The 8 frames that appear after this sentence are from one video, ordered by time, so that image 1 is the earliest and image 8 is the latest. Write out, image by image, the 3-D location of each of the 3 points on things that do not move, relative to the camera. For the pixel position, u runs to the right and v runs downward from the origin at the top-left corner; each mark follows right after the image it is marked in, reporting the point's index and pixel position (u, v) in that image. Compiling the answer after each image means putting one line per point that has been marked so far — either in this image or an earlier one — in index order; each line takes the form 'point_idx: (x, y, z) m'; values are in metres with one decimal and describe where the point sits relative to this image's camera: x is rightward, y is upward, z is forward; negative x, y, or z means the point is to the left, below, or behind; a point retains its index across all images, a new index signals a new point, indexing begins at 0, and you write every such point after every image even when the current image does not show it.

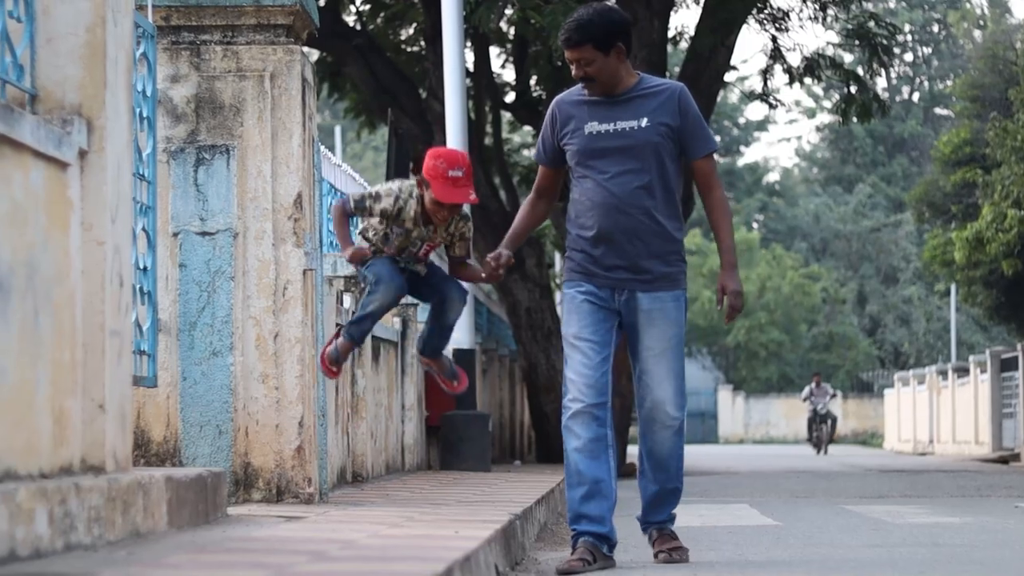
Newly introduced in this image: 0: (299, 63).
0: (-0.5, +0.6, +7.8) m
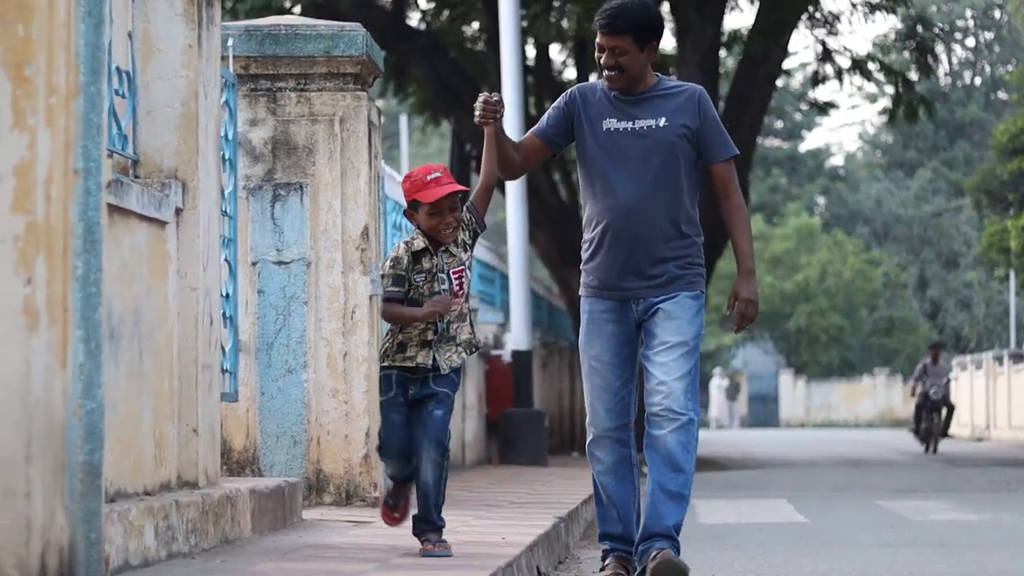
0: (-0.4, +0.5, +8.6) m
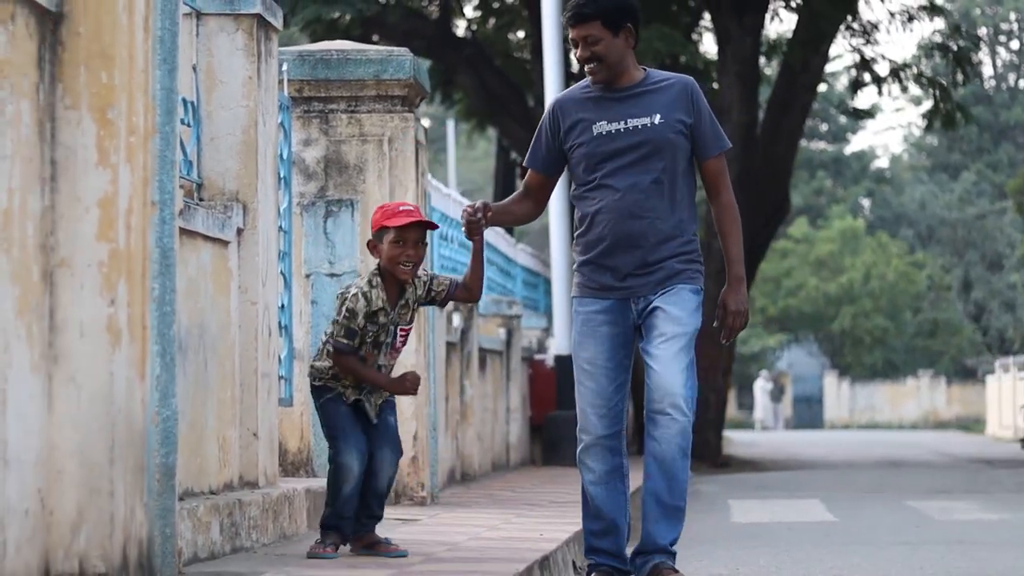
0: (-0.3, +0.5, +9.1) m
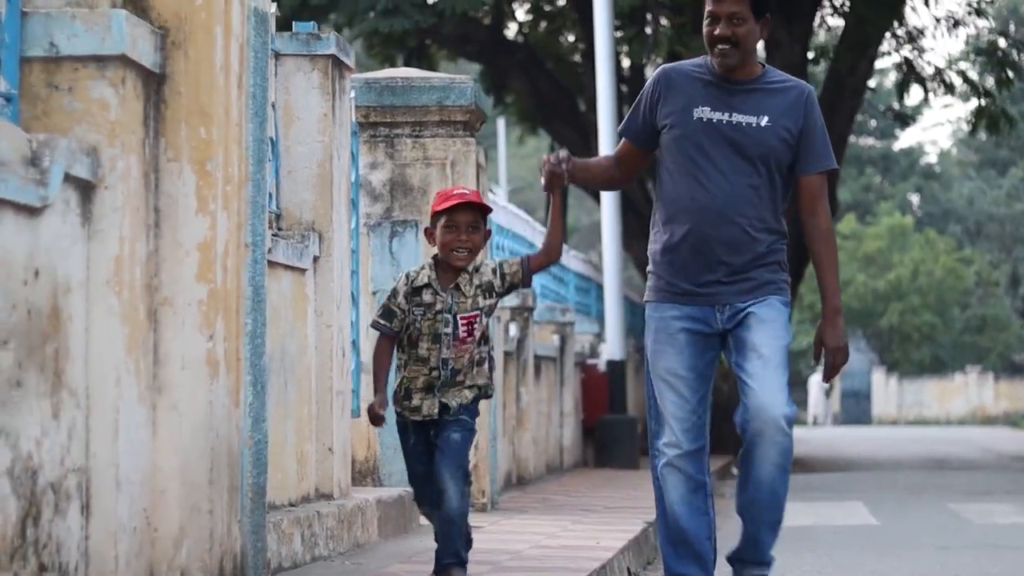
0: (-0.1, +0.4, +9.5) m
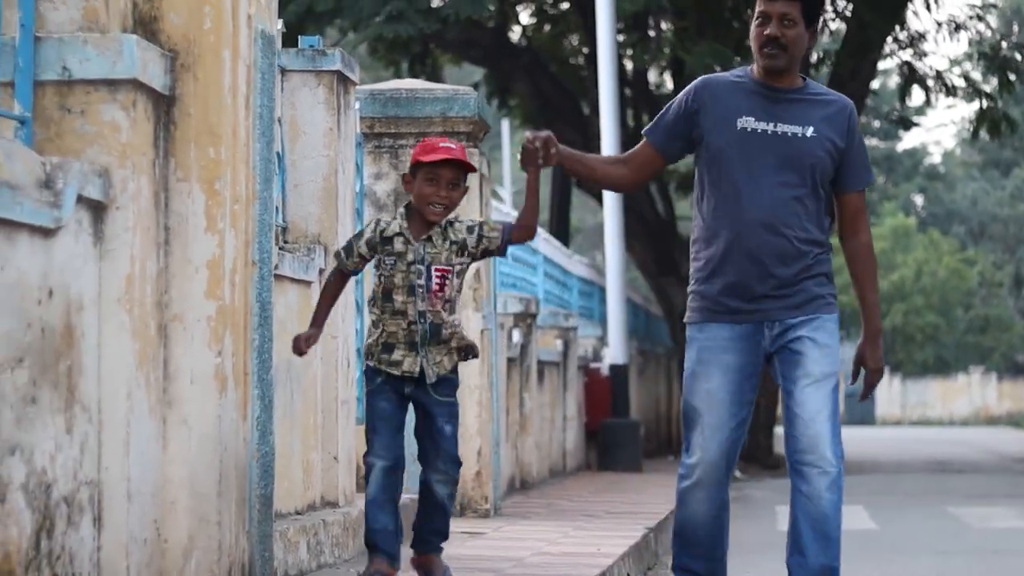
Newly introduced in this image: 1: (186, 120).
0: (-0.1, +0.4, +9.7) m
1: (-0.6, +0.3, +5.2) m
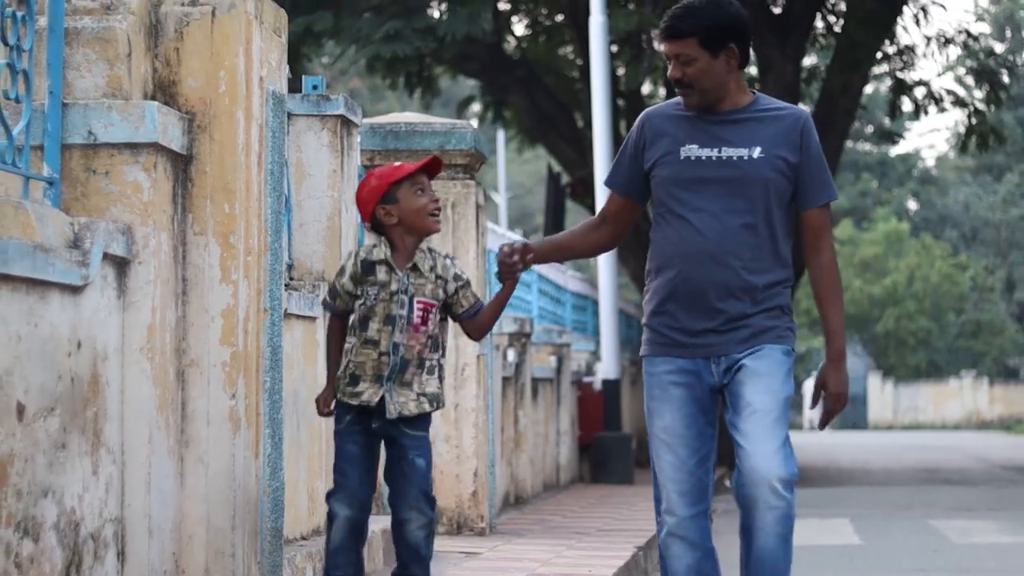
0: (-0.1, +0.3, +10.0) m
1: (-0.6, +0.2, +5.6) m
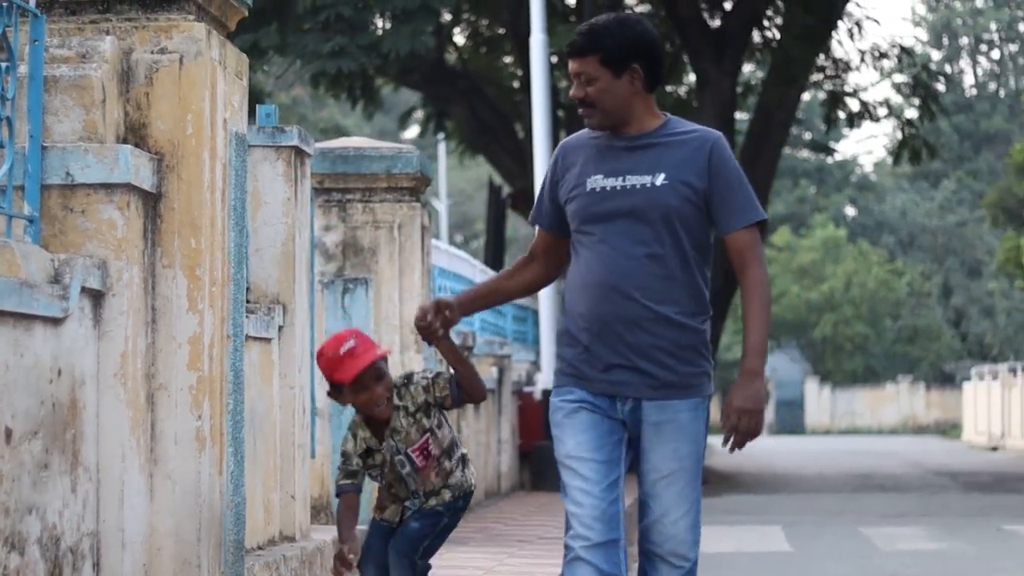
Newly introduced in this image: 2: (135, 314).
0: (-0.3, +0.3, +10.4) m
1: (-0.7, +0.1, +6.0) m
2: (-0.7, -0.1, +5.8) m
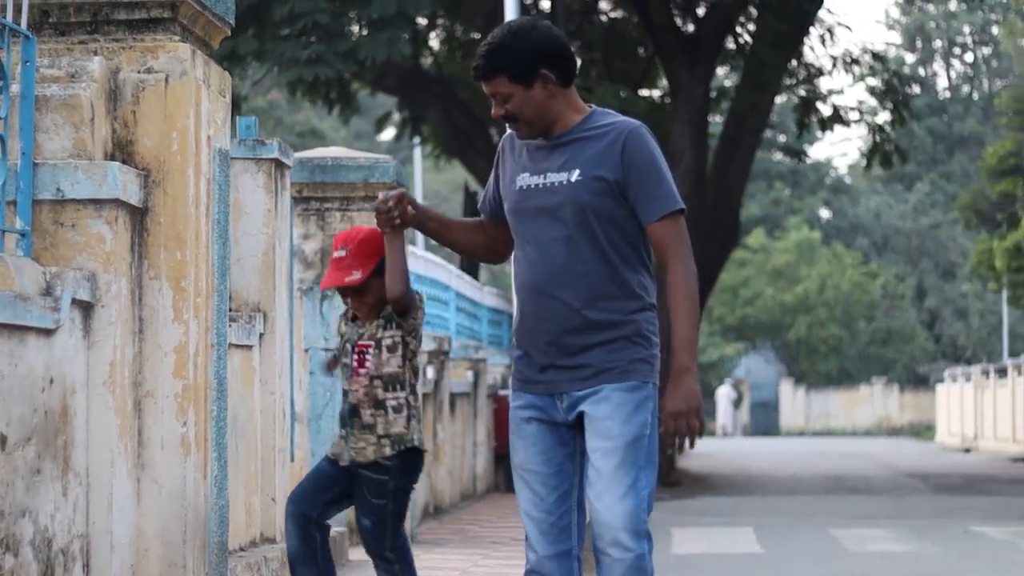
0: (-0.4, +0.2, +10.7) m
1: (-0.7, +0.1, +6.2) m
2: (-0.8, -0.1, +6.0) m
